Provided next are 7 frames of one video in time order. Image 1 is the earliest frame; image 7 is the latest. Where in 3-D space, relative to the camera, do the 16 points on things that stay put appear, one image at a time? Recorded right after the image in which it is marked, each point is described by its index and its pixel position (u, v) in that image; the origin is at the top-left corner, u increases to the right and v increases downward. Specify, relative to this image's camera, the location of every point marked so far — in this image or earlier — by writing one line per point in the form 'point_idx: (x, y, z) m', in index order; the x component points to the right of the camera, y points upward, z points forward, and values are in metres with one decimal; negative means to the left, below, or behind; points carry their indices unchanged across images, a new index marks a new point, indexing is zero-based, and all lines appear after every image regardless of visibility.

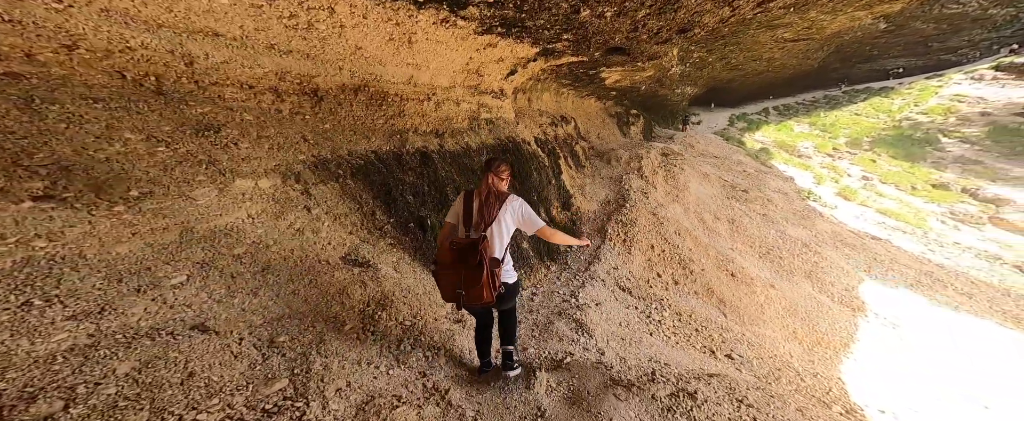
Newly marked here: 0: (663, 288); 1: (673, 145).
0: (+2.3, -1.2, +5.7) m
1: (+4.4, +2.0, +10.9) m
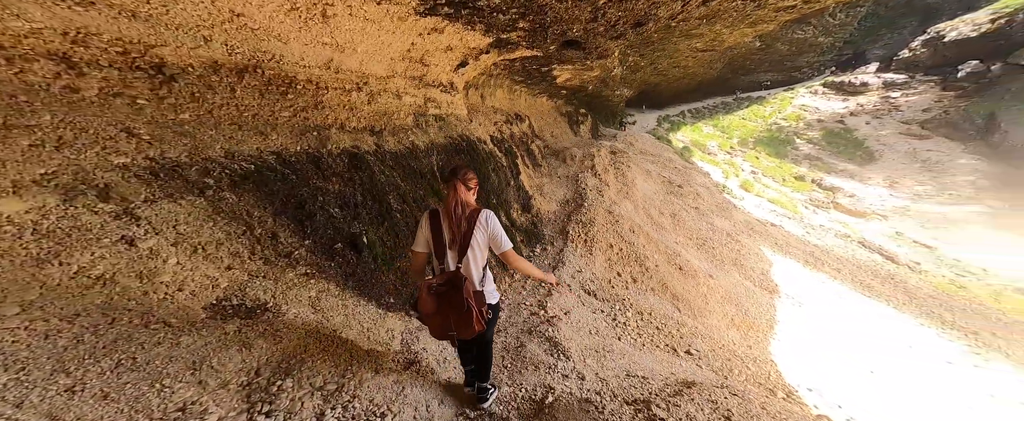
0: (+1.6, -1.2, +5.7) m
1: (+3.1, +2.1, +11.1) m
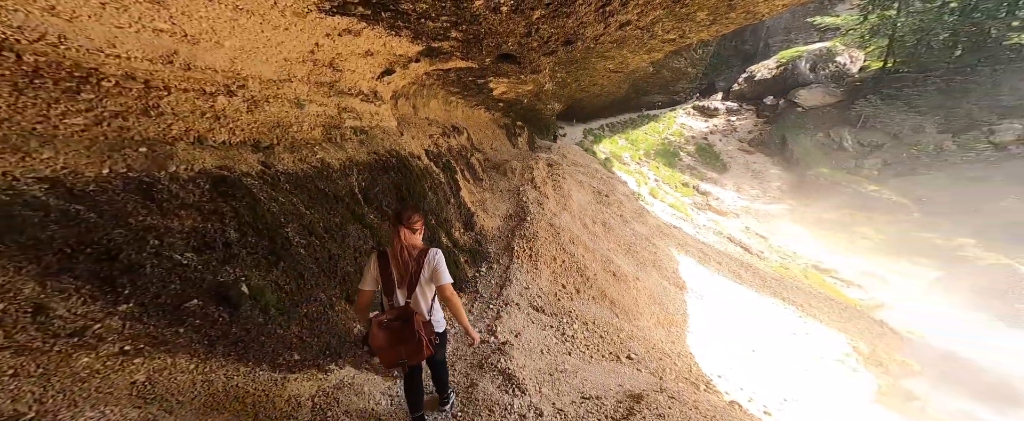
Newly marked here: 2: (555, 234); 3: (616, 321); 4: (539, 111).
0: (+0.9, -1.4, +5.7) m
1: (+1.4, +1.7, +11.4) m
2: (+0.8, -0.4, +6.9) m
3: (+1.6, -1.7, +5.7) m
4: (+0.9, +3.1, +11.4) m
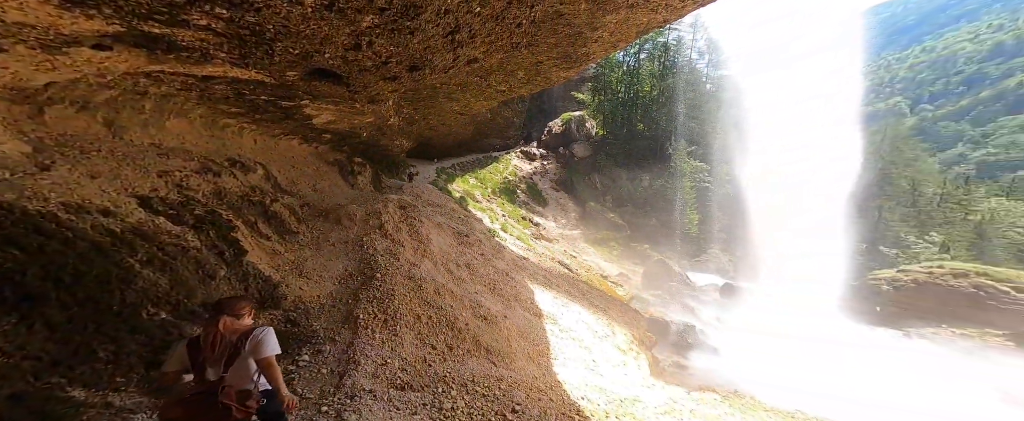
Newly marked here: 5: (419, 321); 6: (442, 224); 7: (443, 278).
0: (-0.9, -2.0, +4.8) m
1: (-2.8, +0.4, +10.5) m
2: (-1.5, -1.2, +6.0) m
3: (-0.2, -2.3, +5.1) m
4: (-3.4, +1.8, +10.6) m
5: (-1.2, -1.5, +5.2) m
6: (-1.5, -0.4, +9.3) m
7: (-1.1, -1.2, +6.9) m
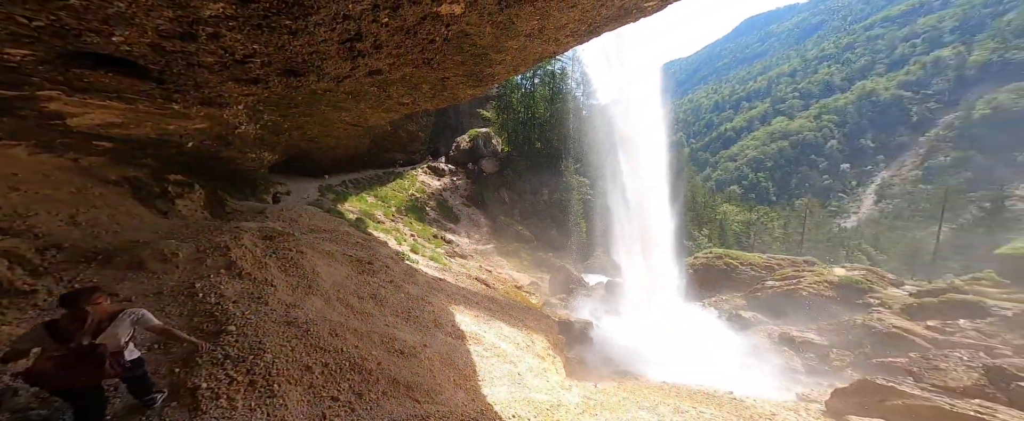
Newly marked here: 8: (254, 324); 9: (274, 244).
0: (-1.4, -2.2, +4.0) m
1: (-5.7, -0.3, +8.5) m
2: (-2.5, -1.6, +4.9) m
3: (-0.9, -2.5, +4.5) m
4: (-6.3, +1.0, +8.4) m
5: (-1.9, -1.8, +4.3) m
6: (-4.0, -0.9, +7.9) m
7: (-2.6, -1.6, +5.9) m
8: (-2.9, -1.3, +4.6) m
9: (-4.2, -0.5, +7.1) m
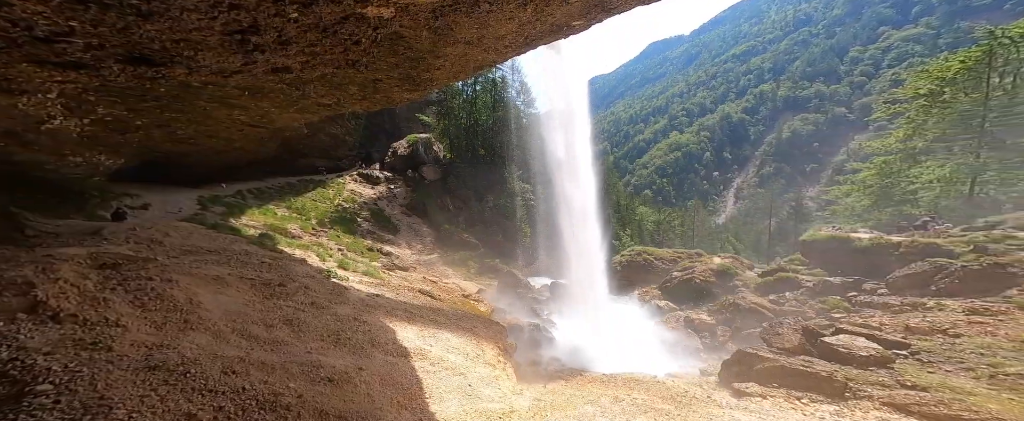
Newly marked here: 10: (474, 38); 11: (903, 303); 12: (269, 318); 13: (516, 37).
0: (-1.5, -2.2, +3.4) m
1: (-7.0, -0.7, +6.4) m
2: (-2.9, -1.6, +3.9) m
3: (-1.2, -2.5, +4.0) m
4: (-7.7, +0.7, +6.2) m
5: (-2.1, -1.8, +3.5) m
6: (-5.2, -1.2, +6.3) m
7: (-3.2, -1.7, +4.9) m
8: (-3.1, -1.4, +3.6) m
9: (-5.2, -0.8, +5.5) m
10: (-0.6, +2.7, +5.8) m
11: (+12.1, -2.8, +11.2) m
12: (-3.9, -1.7, +6.0) m
13: (0.0, +2.8, +5.9) m
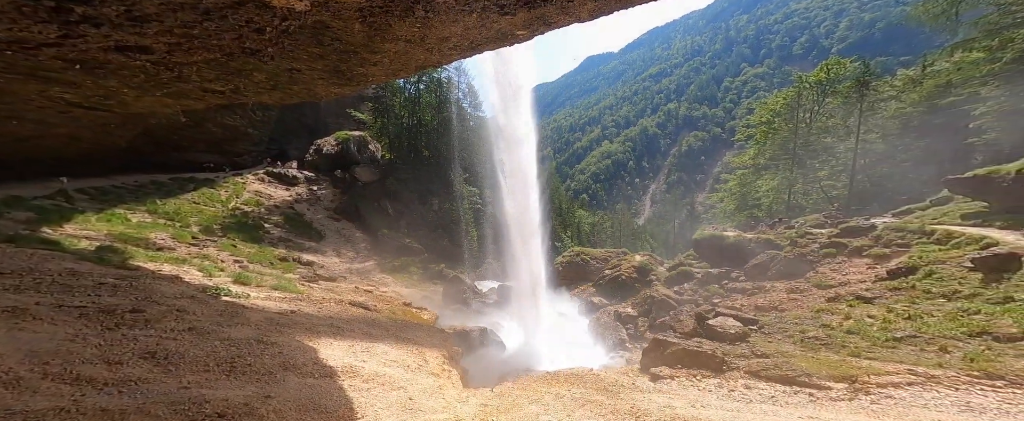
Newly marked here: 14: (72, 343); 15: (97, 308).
0: (-1.5, -2.1, +2.7) m
1: (-7.7, -0.8, +4.0) m
2: (-3.0, -1.5, +2.8) m
3: (-1.3, -2.4, +3.3) m
4: (-8.2, +0.5, +3.7) m
5: (-2.1, -1.7, +2.6) m
6: (-5.9, -1.3, +4.5) m
7: (-3.6, -1.7, +3.6) m
8: (-3.1, -1.3, +2.4) m
9: (-5.6, -0.8, +3.7) m
10: (-1.5, +2.7, +5.5) m
11: (+9.2, -3.0, +14.1) m
12: (-4.6, -1.8, +4.5) m
13: (-0.9, +2.8, +5.8) m
14: (-5.0, -1.7, +4.5) m
15: (-6.0, -1.6, +5.2) m
